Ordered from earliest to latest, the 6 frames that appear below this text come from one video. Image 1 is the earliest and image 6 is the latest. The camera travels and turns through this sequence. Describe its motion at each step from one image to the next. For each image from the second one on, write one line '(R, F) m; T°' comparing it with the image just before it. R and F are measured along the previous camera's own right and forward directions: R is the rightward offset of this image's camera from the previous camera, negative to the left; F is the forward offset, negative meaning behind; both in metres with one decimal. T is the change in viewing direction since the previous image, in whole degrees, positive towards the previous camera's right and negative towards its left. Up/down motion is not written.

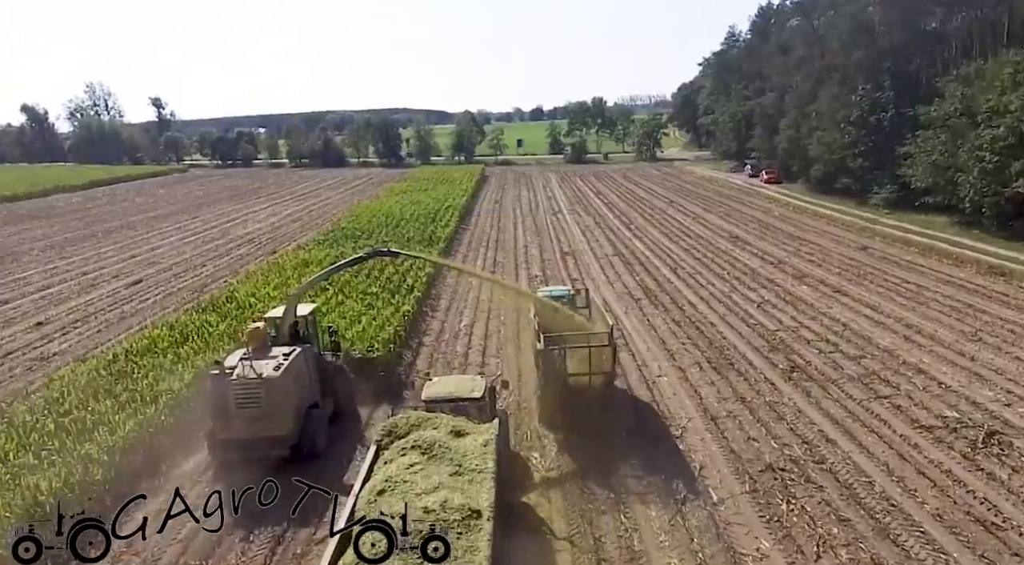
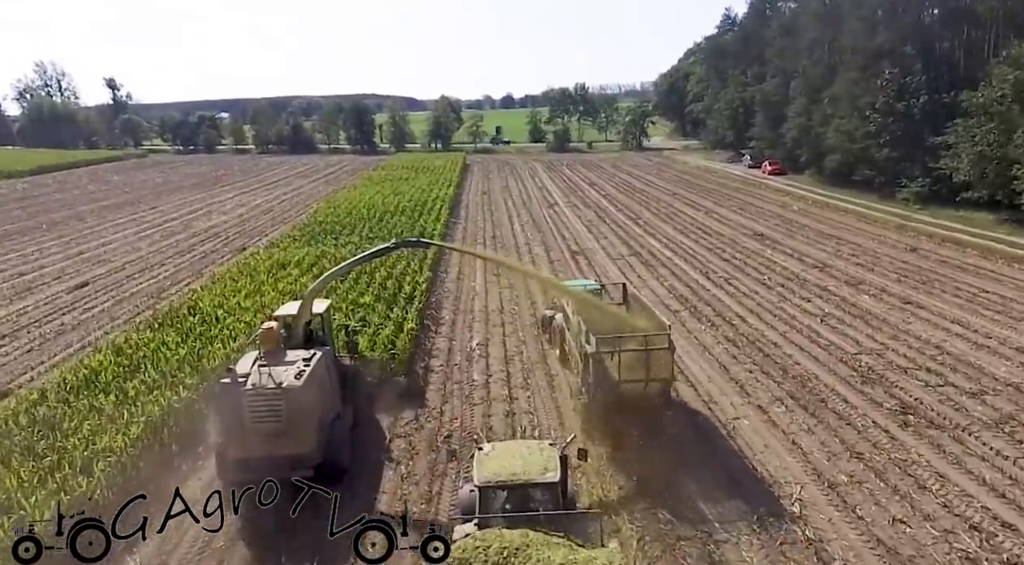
(-1.1, +2.8) m; +3°
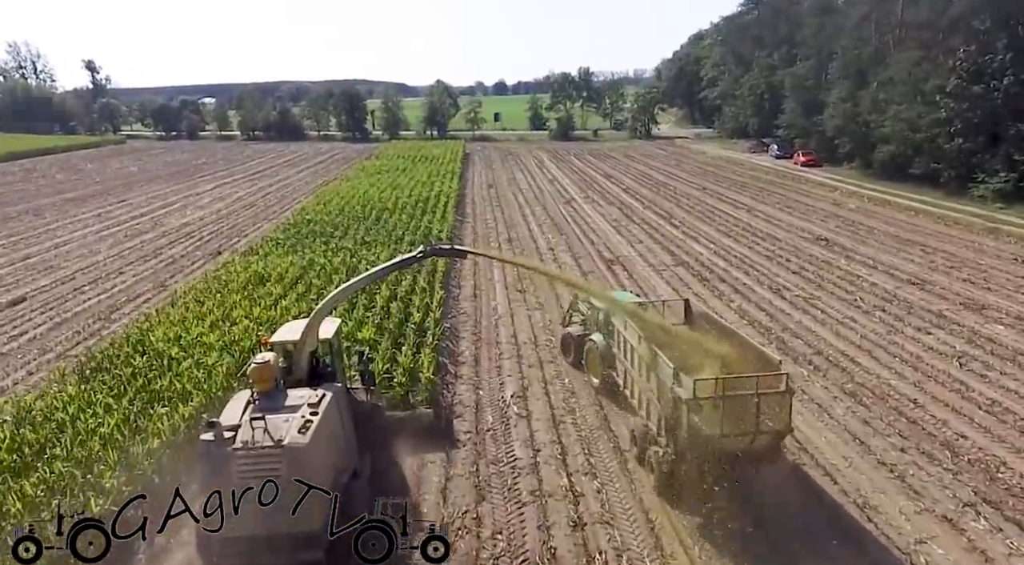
(-0.9, +3.6) m; +1°
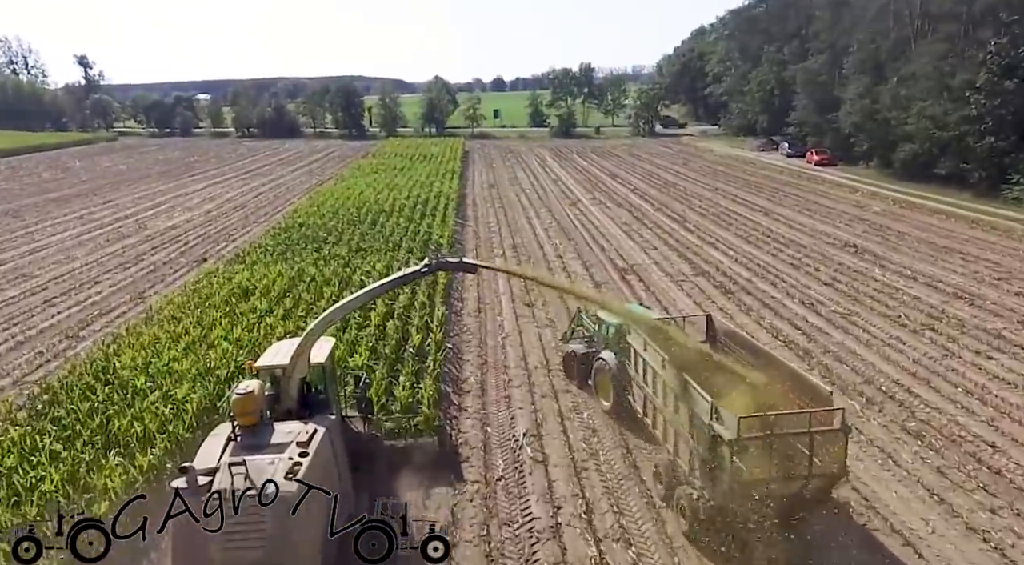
(-0.2, +1.4) m; 0°
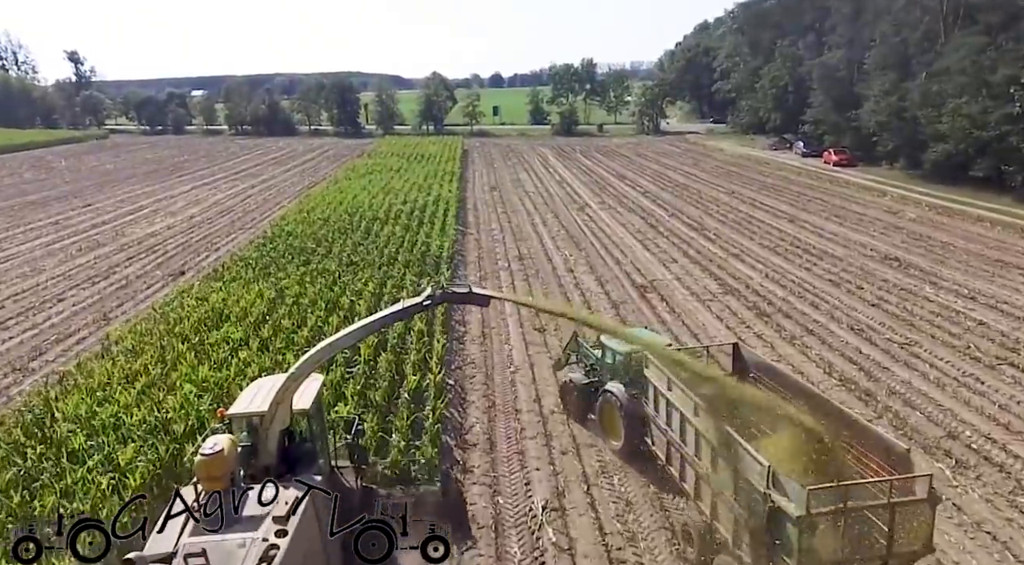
(-0.2, +1.8) m; 0°
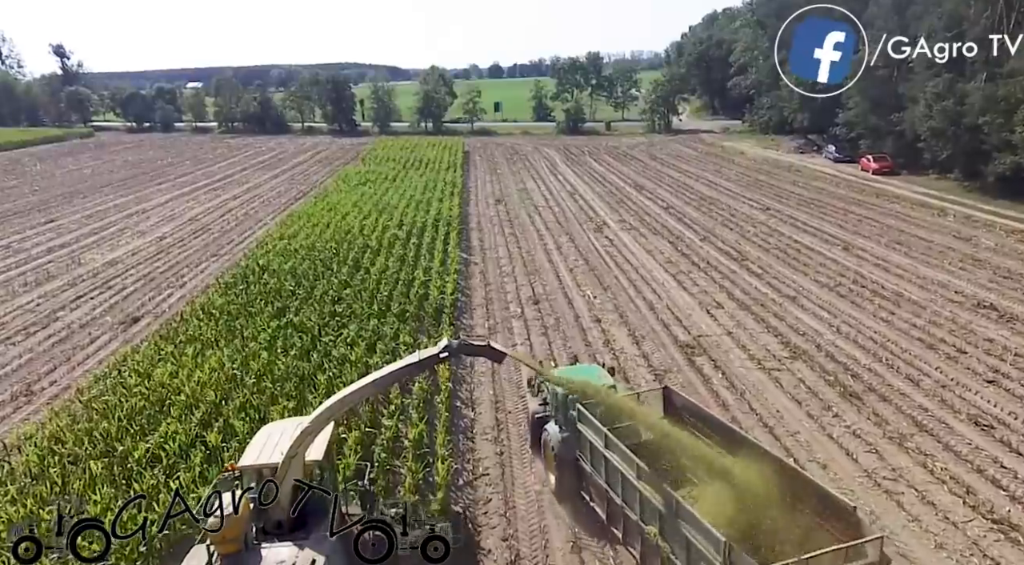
(-0.4, +3.0) m; 0°
